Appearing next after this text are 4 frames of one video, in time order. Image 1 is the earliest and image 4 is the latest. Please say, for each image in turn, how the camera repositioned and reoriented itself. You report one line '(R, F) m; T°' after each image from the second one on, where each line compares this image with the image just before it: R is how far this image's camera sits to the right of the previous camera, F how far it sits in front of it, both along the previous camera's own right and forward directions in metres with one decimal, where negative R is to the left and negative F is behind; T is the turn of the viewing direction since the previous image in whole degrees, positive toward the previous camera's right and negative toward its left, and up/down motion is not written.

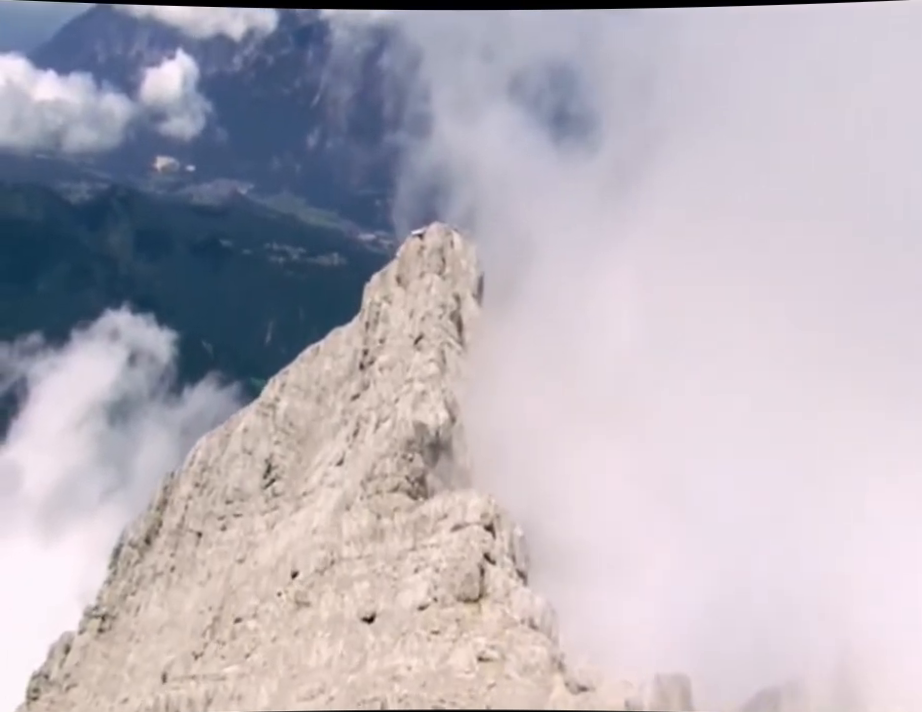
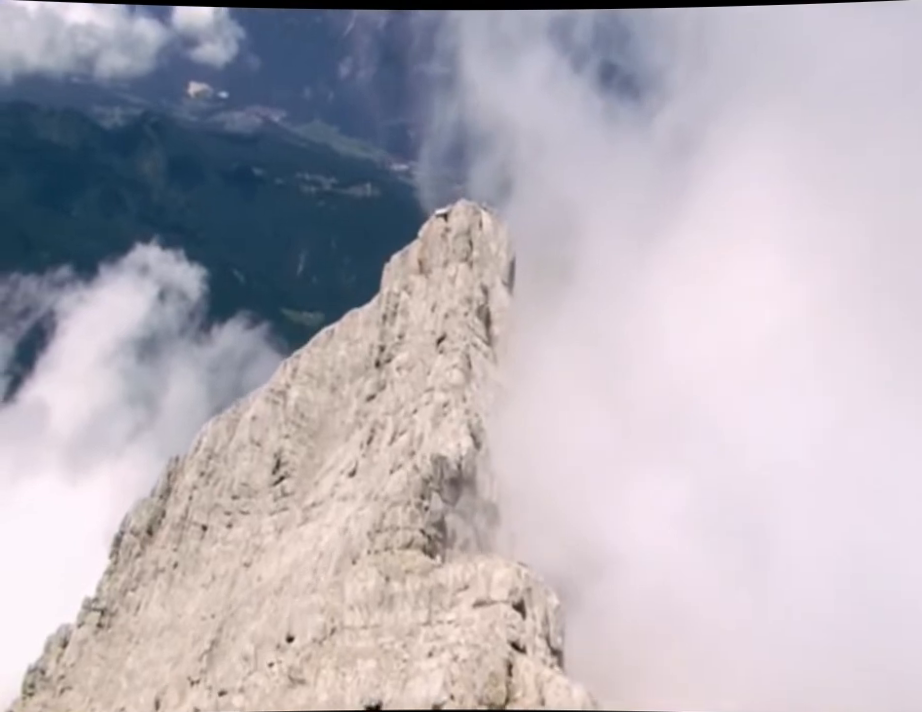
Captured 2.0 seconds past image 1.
(+0.1, +6.3) m; -1°
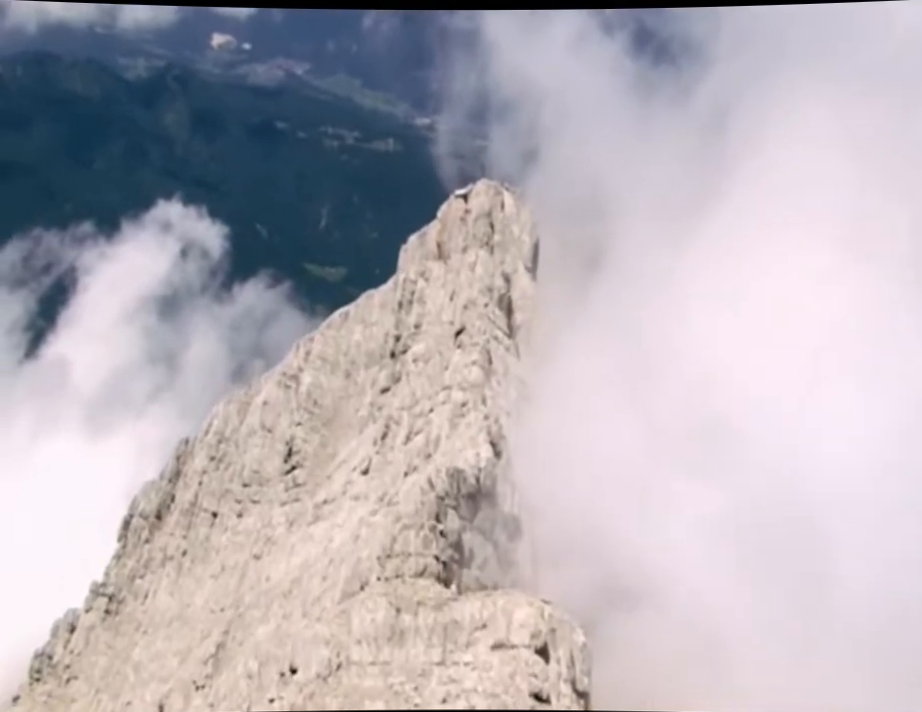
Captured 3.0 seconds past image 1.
(0.0, +3.0) m; -1°
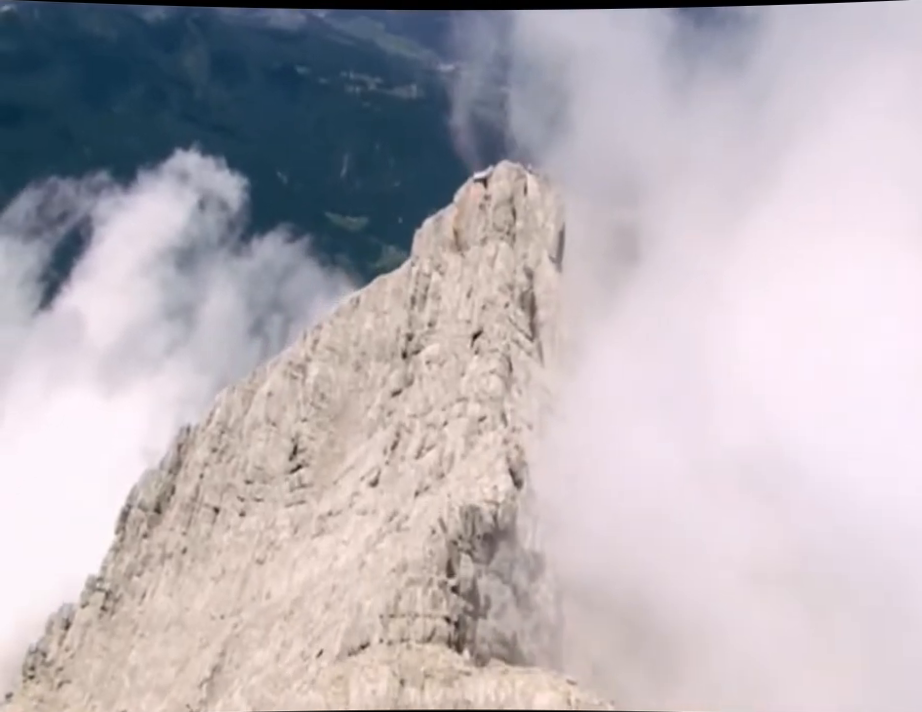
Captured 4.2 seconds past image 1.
(+0.1, +4.2) m; -1°
